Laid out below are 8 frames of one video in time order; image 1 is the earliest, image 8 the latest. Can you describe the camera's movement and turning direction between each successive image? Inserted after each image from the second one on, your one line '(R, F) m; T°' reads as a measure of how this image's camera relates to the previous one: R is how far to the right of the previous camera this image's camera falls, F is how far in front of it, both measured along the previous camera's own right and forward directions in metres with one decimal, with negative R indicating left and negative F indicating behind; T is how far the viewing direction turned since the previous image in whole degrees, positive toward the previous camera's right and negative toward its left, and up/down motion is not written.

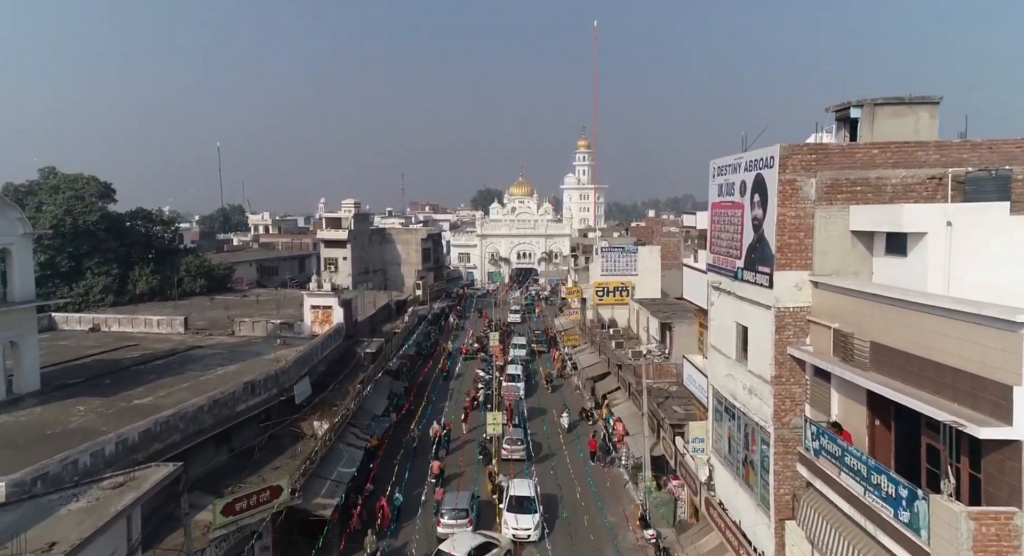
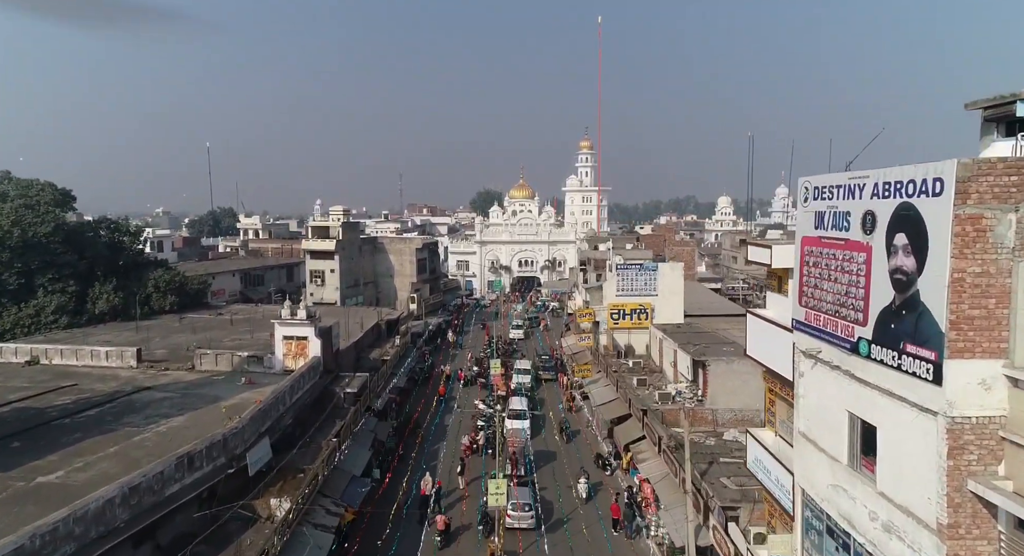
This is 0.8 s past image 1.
(-0.2, +3.3) m; 0°
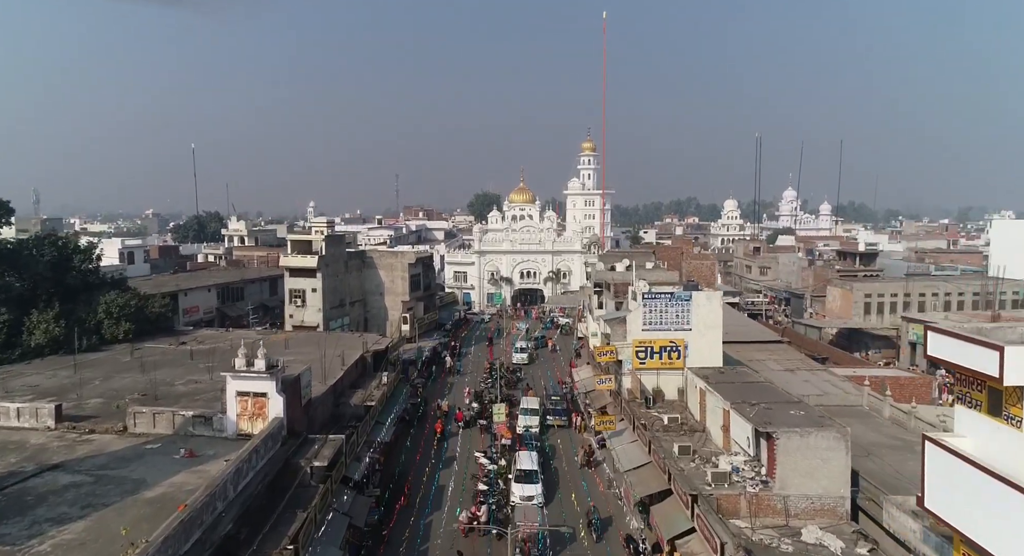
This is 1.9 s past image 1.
(-0.3, +4.1) m; 0°
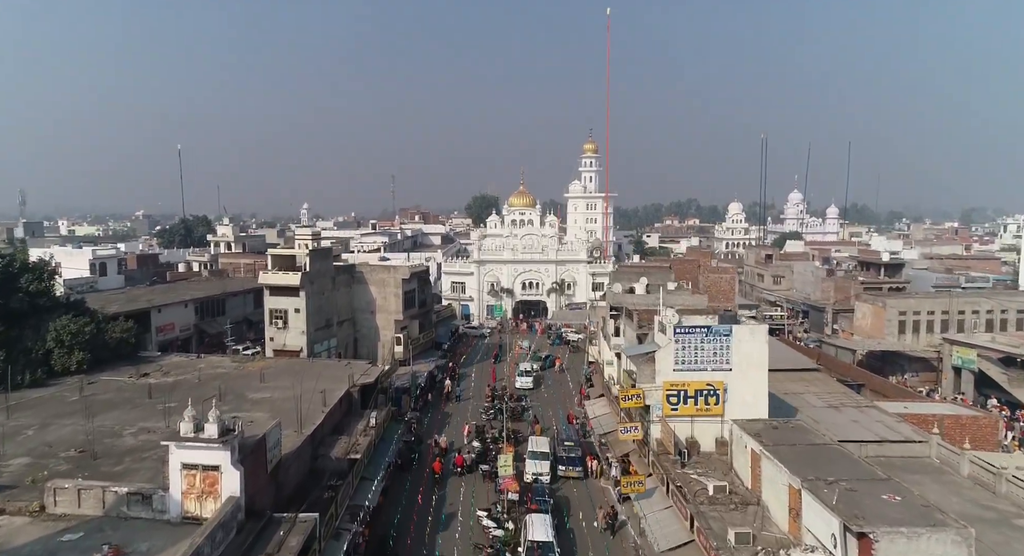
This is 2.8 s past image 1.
(-0.3, +3.3) m; 0°
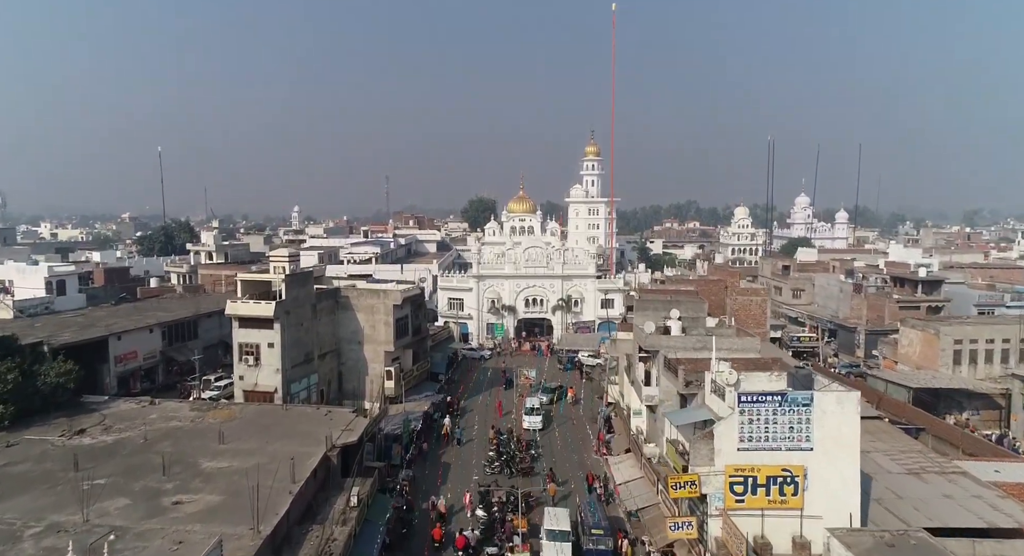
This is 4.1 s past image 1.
(-0.5, +4.2) m; 0°
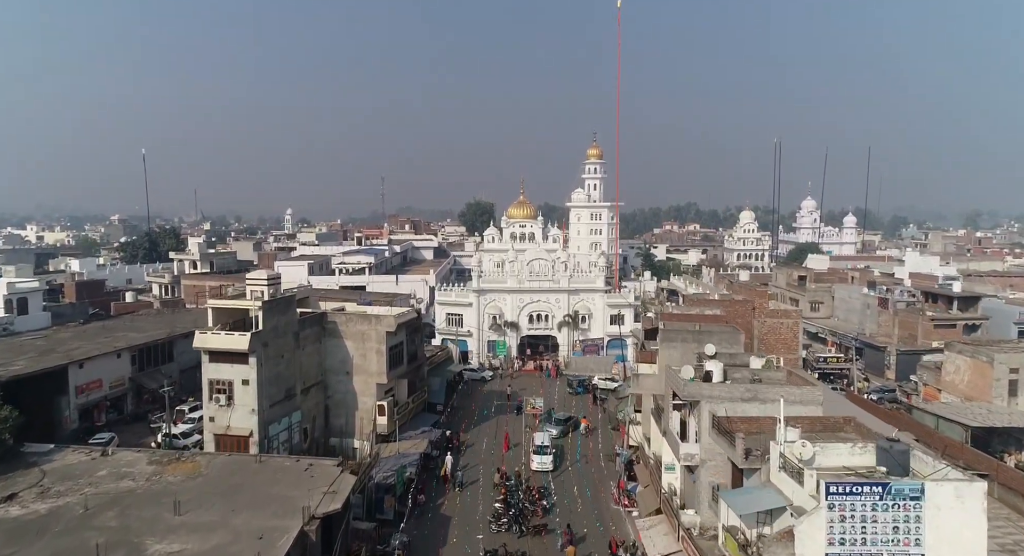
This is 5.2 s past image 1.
(-0.4, +3.3) m; 0°
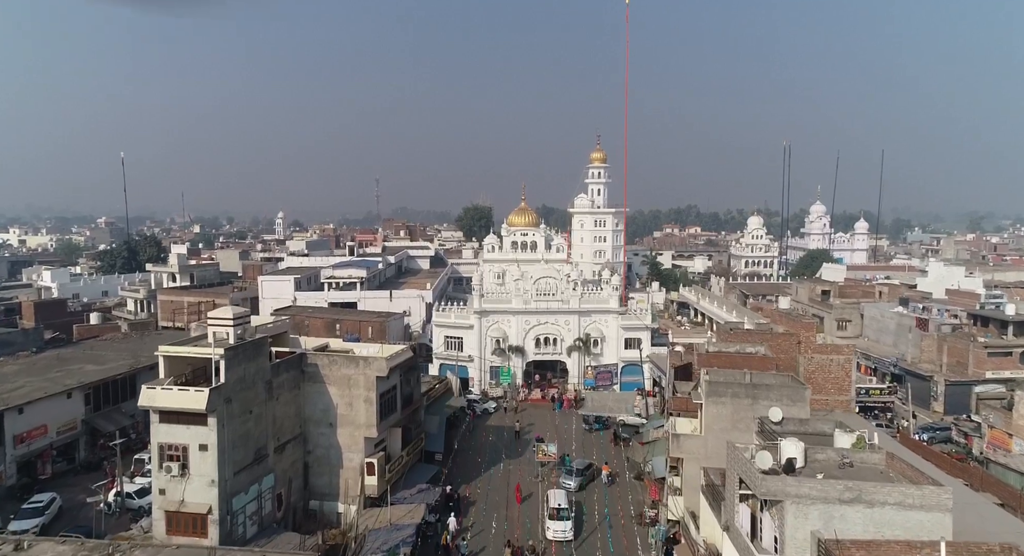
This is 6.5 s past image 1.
(-0.6, +4.2) m; 0°
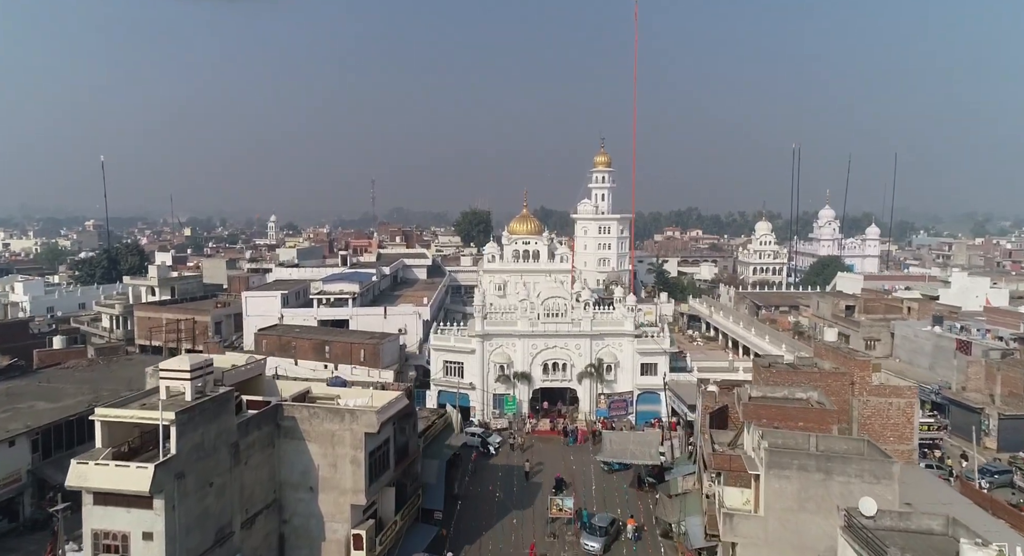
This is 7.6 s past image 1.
(-0.5, +3.7) m; 0°
